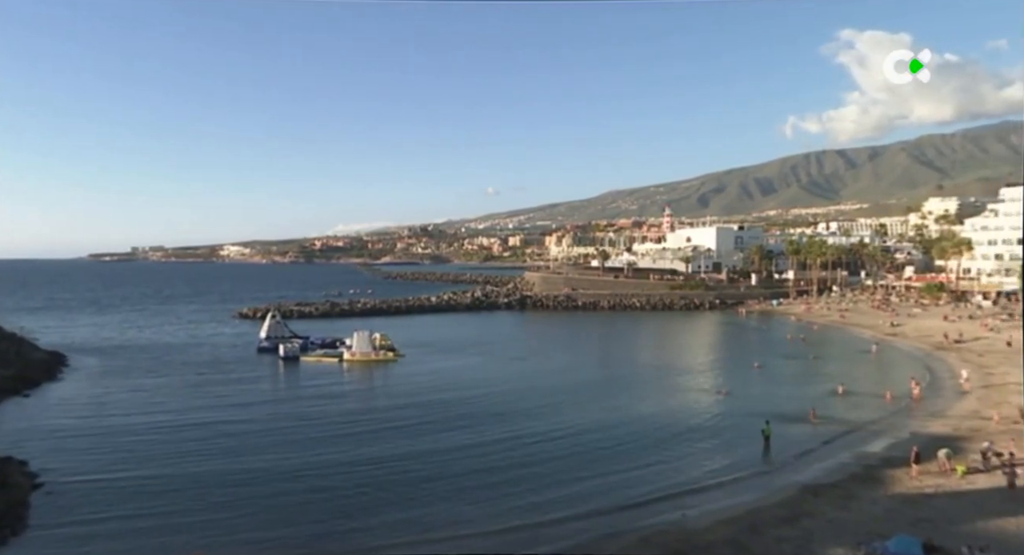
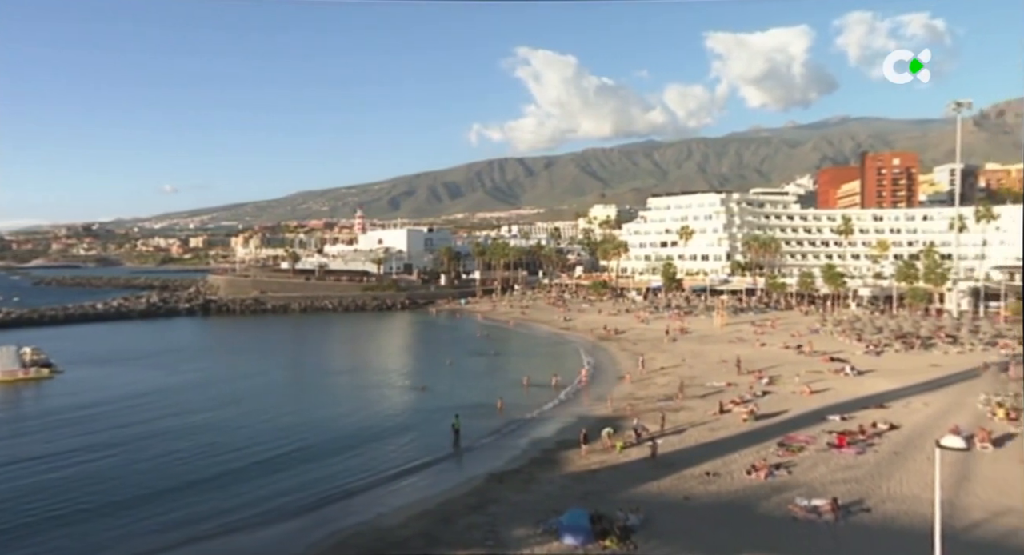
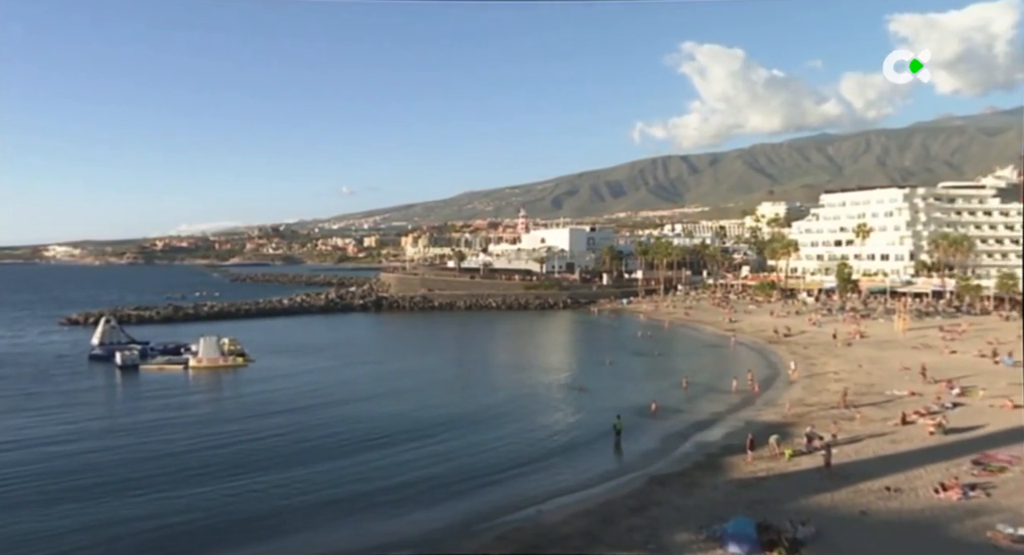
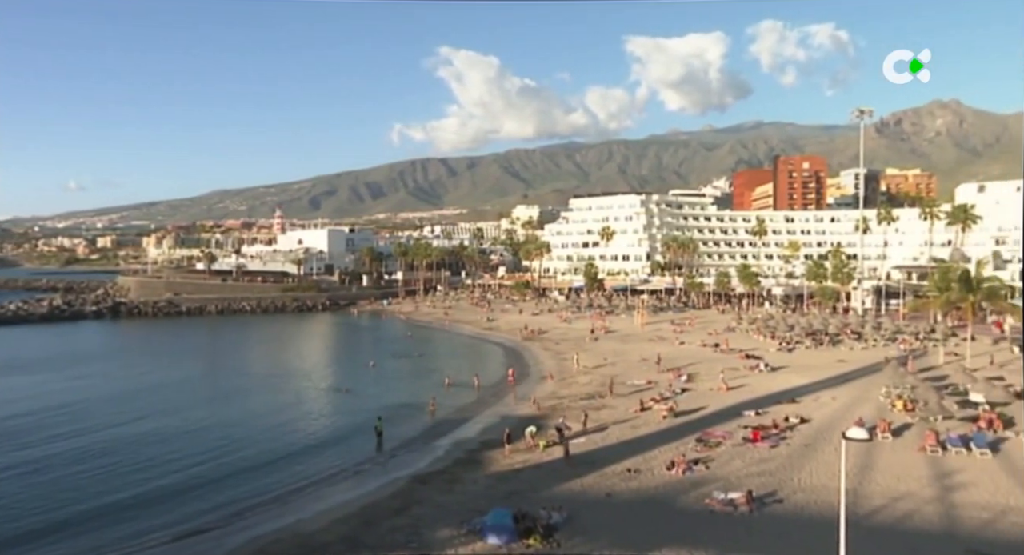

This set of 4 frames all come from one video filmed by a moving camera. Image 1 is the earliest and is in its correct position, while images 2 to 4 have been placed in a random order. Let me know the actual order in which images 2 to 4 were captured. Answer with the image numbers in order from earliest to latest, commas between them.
3, 2, 4
